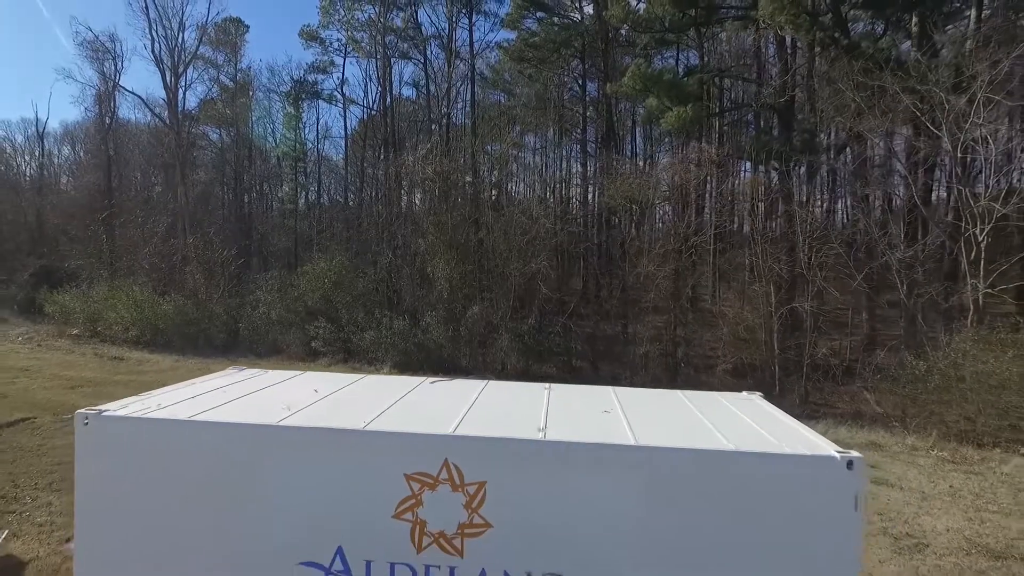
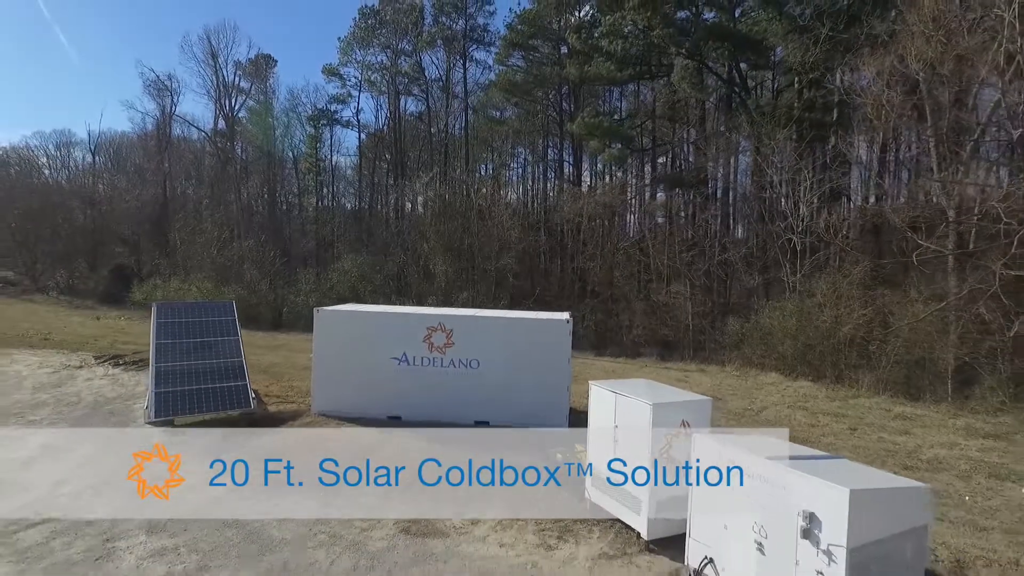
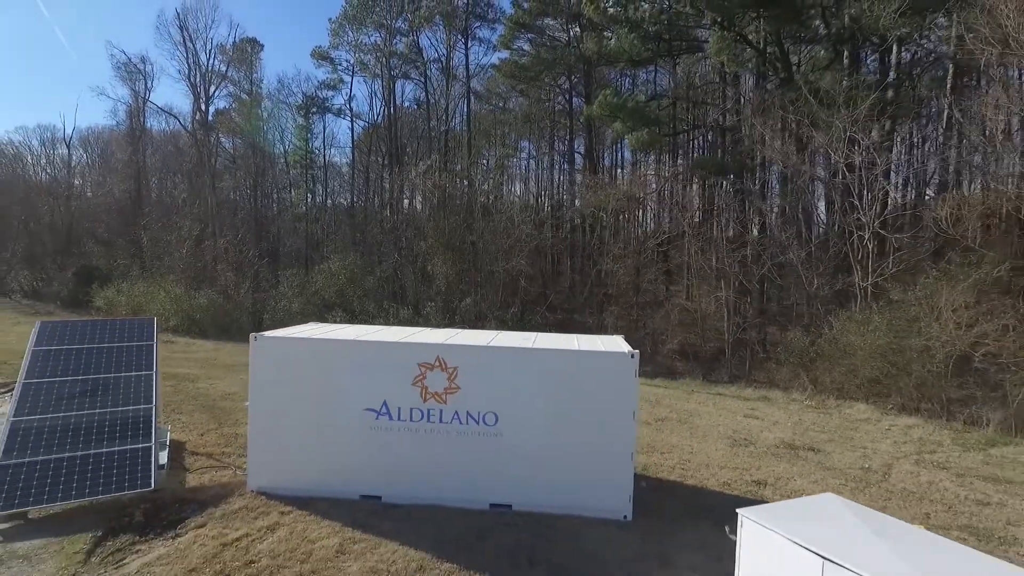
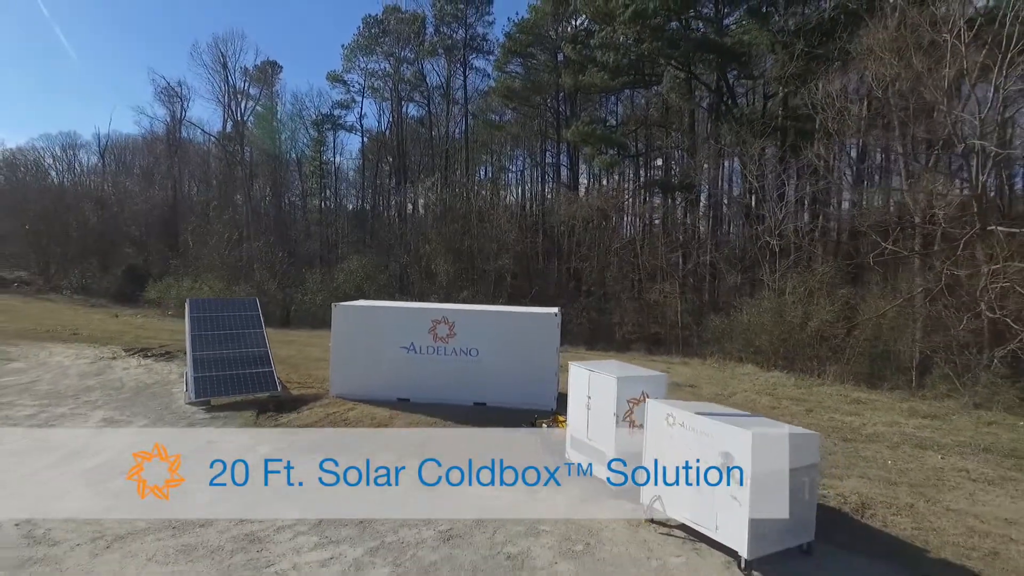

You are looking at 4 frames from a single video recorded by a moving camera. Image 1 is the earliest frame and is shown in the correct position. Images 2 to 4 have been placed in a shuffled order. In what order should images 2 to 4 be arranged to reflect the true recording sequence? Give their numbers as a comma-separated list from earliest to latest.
3, 2, 4
